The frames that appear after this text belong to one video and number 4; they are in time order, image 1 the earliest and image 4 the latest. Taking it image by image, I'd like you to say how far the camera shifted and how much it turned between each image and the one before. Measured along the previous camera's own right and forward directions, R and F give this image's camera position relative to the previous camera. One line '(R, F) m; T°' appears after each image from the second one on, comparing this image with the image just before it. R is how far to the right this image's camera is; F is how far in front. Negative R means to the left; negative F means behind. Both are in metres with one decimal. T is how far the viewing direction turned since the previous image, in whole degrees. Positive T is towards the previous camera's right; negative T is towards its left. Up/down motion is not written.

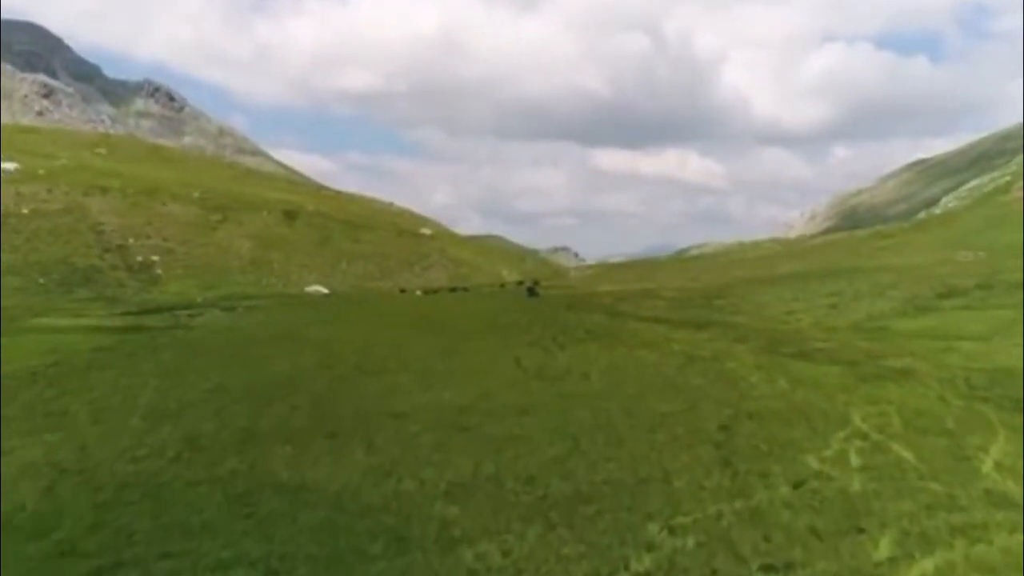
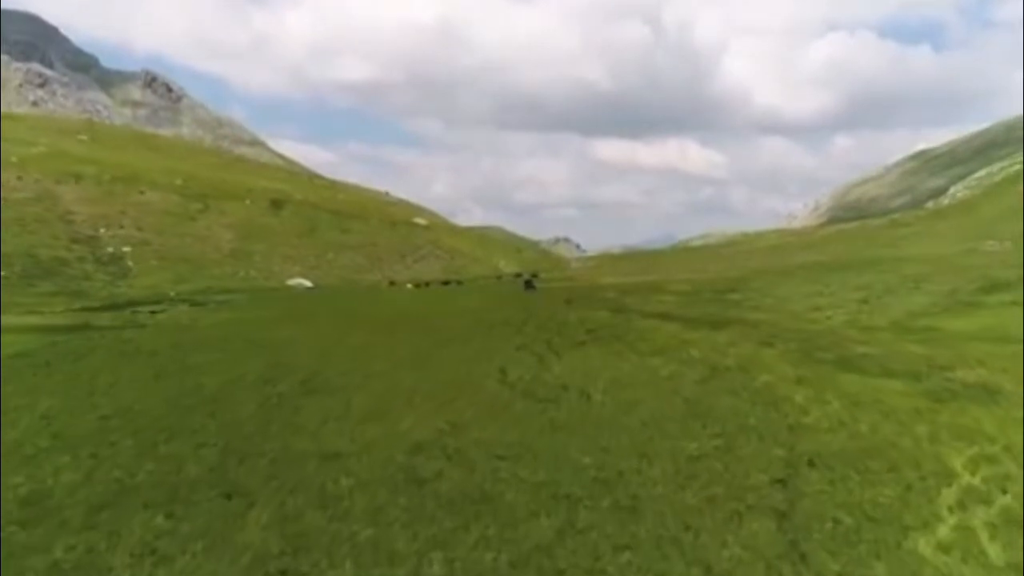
(+0.1, +1.3) m; 0°
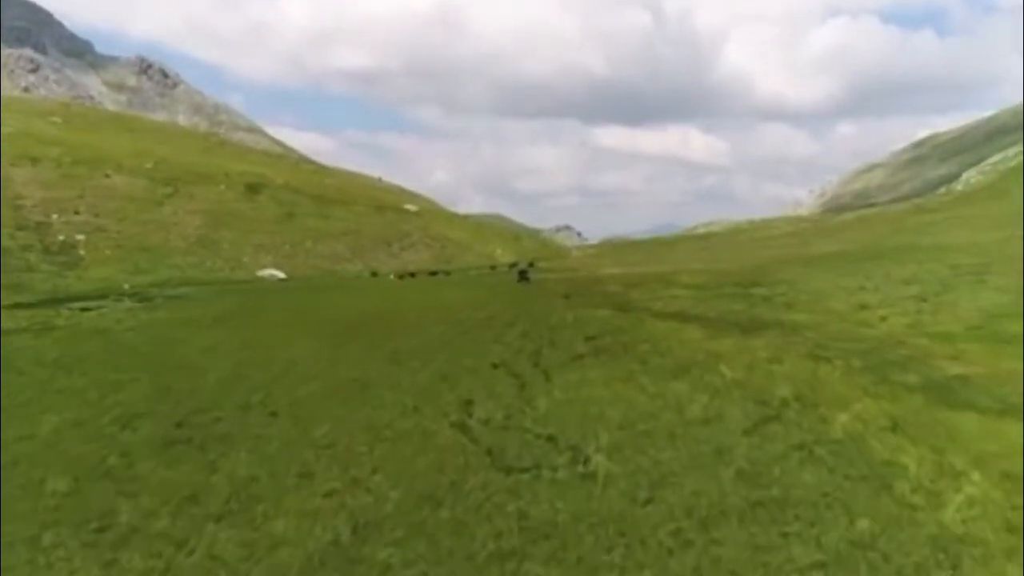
(+0.1, +1.8) m; 0°
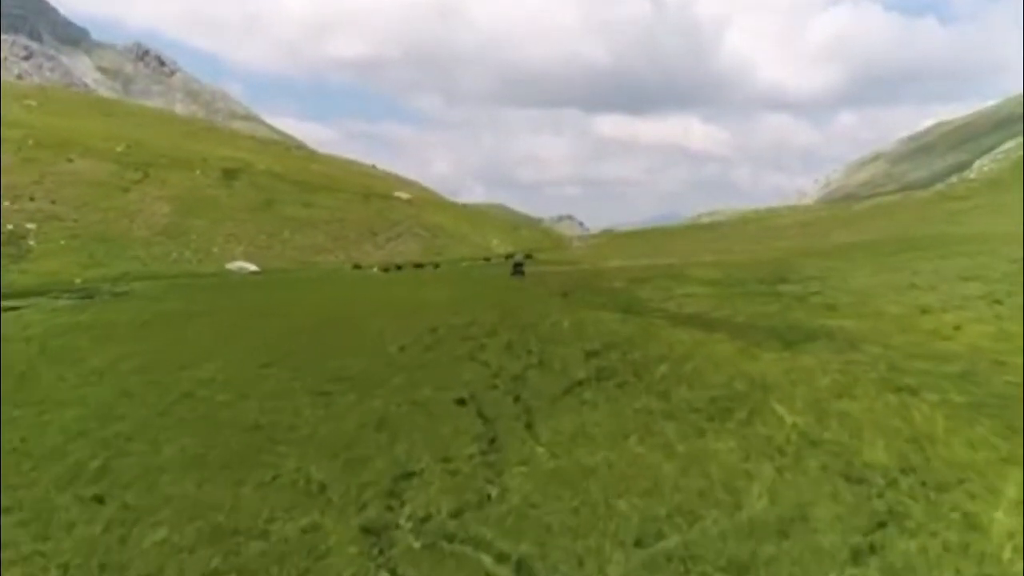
(+0.1, +1.5) m; 0°
